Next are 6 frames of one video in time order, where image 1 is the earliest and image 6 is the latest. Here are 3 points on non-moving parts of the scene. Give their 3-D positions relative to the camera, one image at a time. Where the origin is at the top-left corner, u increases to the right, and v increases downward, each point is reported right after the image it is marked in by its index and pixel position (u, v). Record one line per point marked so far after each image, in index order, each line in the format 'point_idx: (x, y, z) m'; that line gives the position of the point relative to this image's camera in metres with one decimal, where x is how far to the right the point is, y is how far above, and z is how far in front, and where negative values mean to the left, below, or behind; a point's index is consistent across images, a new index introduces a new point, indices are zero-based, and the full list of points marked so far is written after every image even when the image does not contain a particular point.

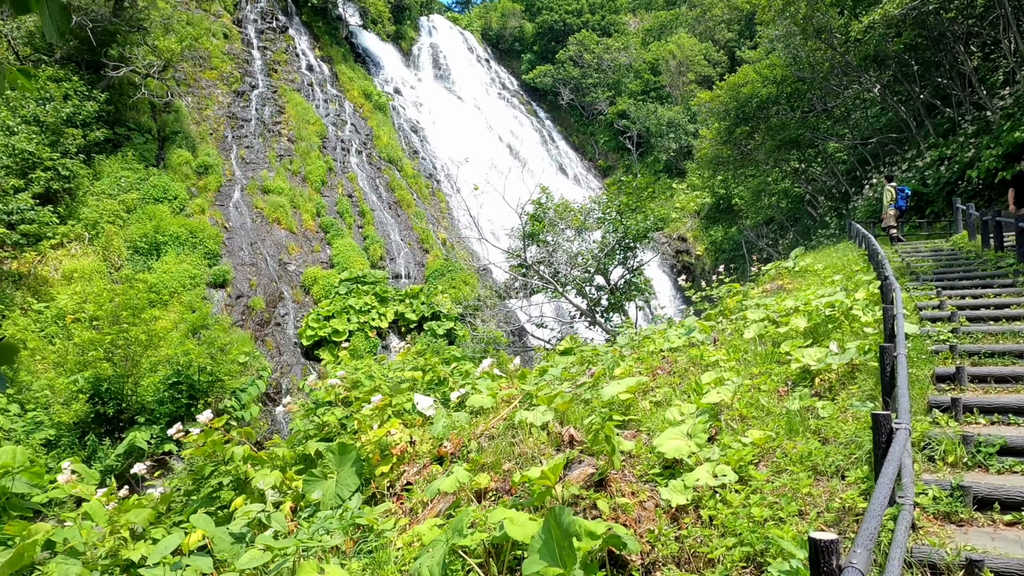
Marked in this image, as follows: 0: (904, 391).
0: (+1.3, -0.4, +1.7) m
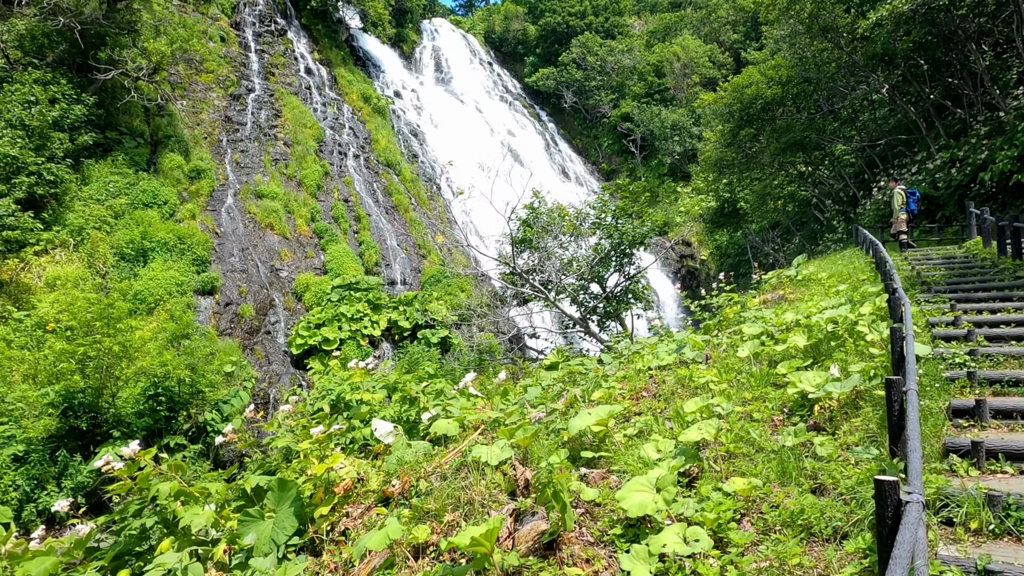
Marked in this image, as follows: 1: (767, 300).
0: (+1.1, -0.5, +1.4) m
1: (+2.6, -0.1, +5.2) m
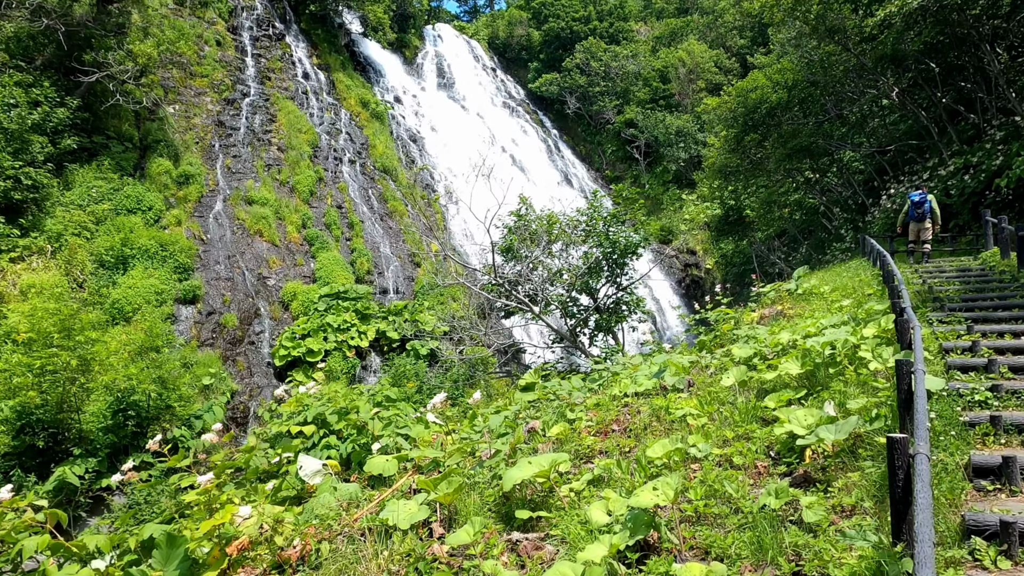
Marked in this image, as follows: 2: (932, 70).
0: (+0.9, -0.5, +1.1) m
1: (+2.4, -0.3, +4.8) m
2: (+8.4, +4.3, +10.2) m
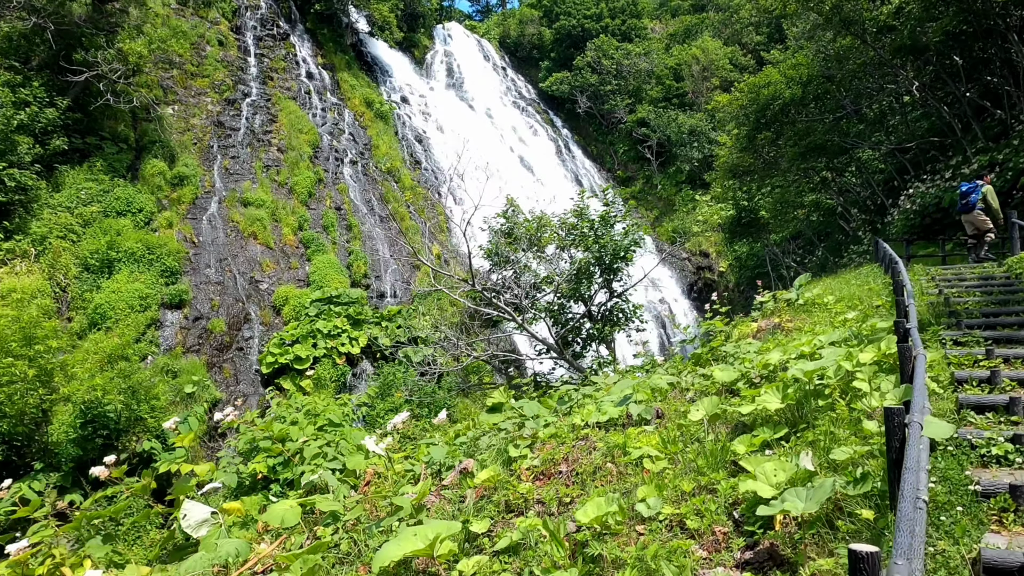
0: (+0.5, -0.6, +0.7) m
1: (+2.2, -0.4, +4.4) m
2: (+8.3, +4.2, +9.6) m
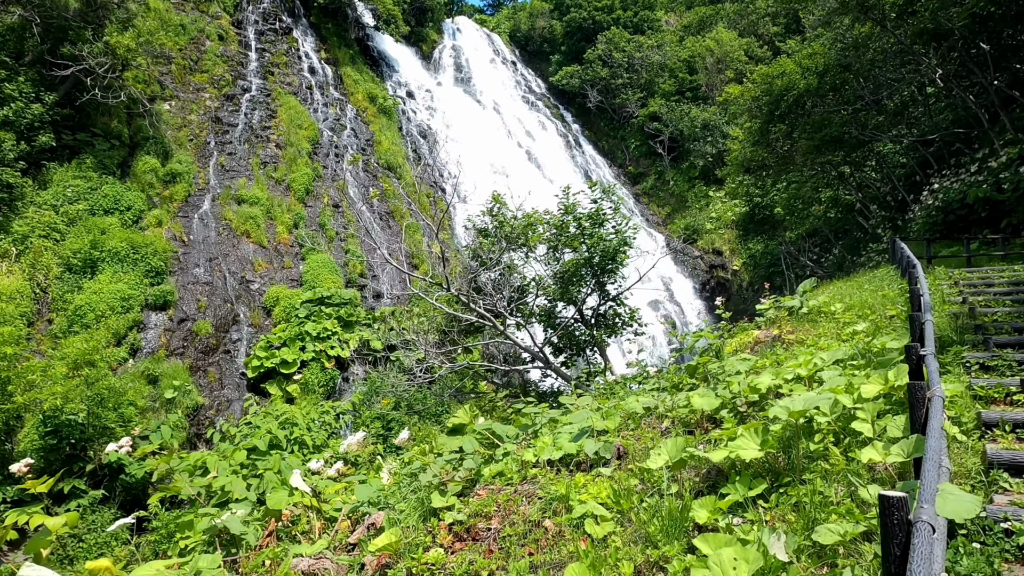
0: (+0.2, -0.7, +0.3) m
1: (+1.9, -0.4, +4.0) m
2: (+8.3, +4.2, +8.9) m
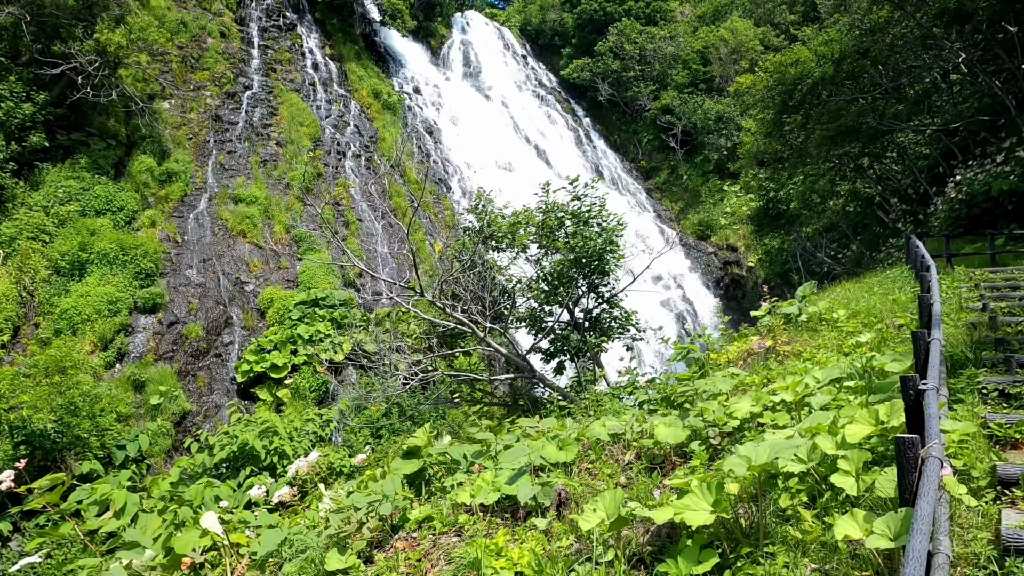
0: (-0.1, -0.7, 0.0) m
1: (+1.7, -0.4, +3.6) m
2: (+8.2, +4.2, +8.3) m
